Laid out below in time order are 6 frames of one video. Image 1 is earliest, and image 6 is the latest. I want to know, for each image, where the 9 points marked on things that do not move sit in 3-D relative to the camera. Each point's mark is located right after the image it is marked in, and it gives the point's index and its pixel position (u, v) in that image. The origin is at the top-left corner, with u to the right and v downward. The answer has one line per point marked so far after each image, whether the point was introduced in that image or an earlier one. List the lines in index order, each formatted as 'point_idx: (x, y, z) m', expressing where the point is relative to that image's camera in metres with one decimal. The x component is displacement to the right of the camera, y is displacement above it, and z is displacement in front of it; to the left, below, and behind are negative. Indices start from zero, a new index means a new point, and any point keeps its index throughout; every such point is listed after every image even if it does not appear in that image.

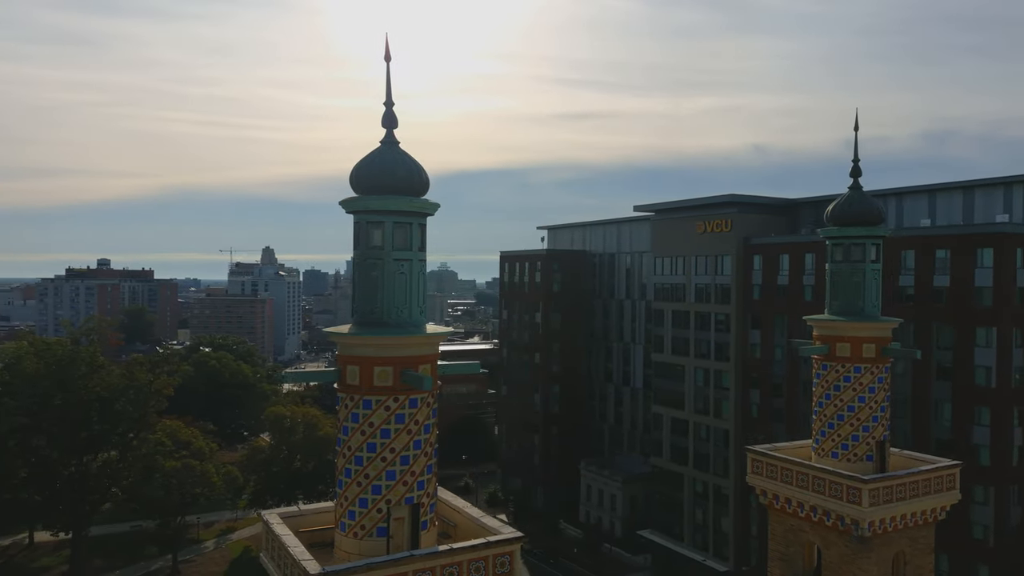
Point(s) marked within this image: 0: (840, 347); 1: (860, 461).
0: (+4.9, -0.9, +11.9) m
1: (+5.1, -2.5, +11.7) m
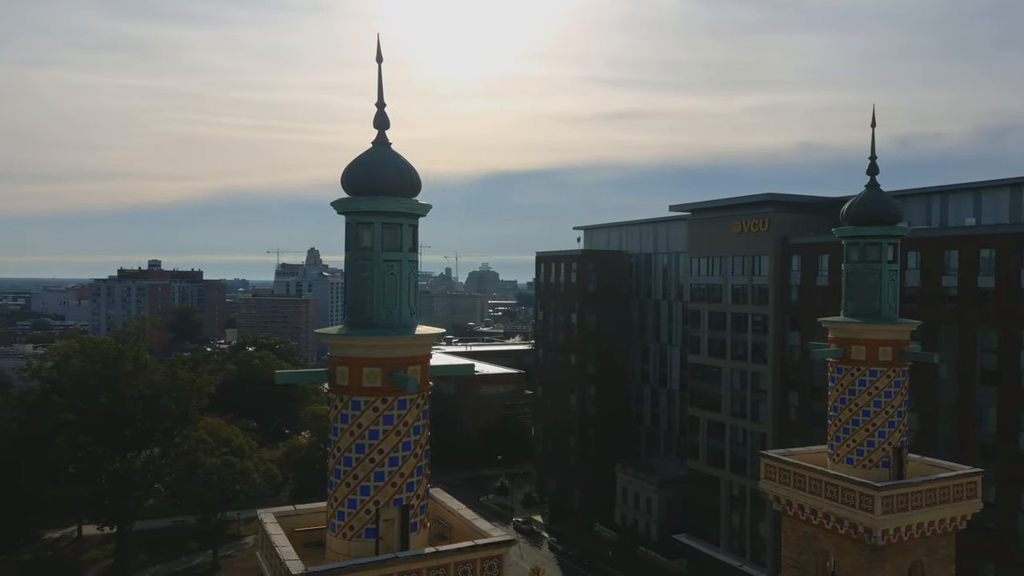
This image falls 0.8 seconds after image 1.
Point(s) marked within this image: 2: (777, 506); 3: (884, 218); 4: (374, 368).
0: (+5.0, -0.9, +11.6) m
1: (+5.2, -2.6, +11.3) m
2: (+4.1, -3.3, +12.2) m
3: (+5.5, +1.0, +11.7) m
4: (-1.4, -0.8, +8.1) m
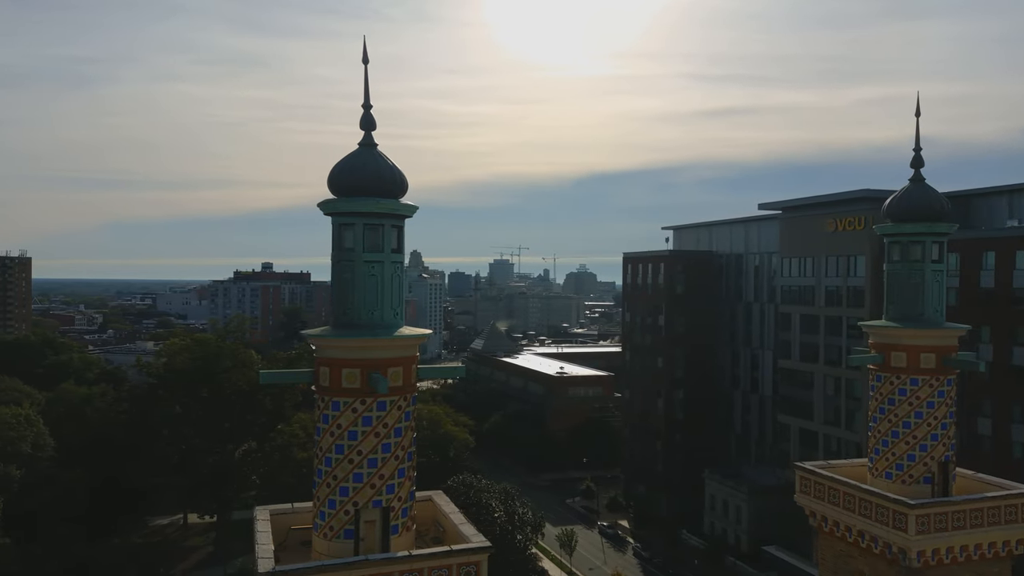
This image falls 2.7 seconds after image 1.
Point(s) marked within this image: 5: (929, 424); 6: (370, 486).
0: (+5.2, -0.9, +10.7) m
1: (+5.3, -2.6, +10.5) m
2: (+4.3, -3.4, +11.4) m
3: (+5.7, +1.0, +10.8) m
4: (-1.6, -0.8, +8.1) m
5: (+5.5, -1.8, +10.5) m
6: (-1.4, -2.0, +8.1) m
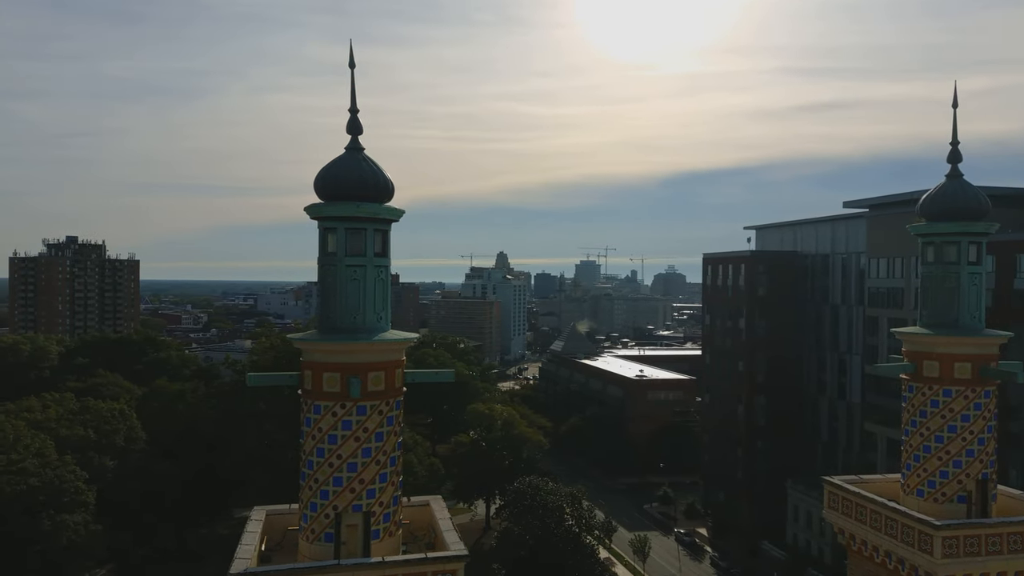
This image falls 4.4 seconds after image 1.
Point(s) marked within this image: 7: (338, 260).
0: (+5.2, -1.0, +10.0) m
1: (+5.4, -2.6, +9.7) m
2: (+4.5, -3.4, +10.8) m
3: (+5.7, +0.9, +10.0) m
4: (-1.8, -0.9, +8.1) m
5: (+5.5, -1.8, +9.7) m
6: (-1.6, -2.1, +8.1) m
7: (-1.8, +0.3, +8.3) m
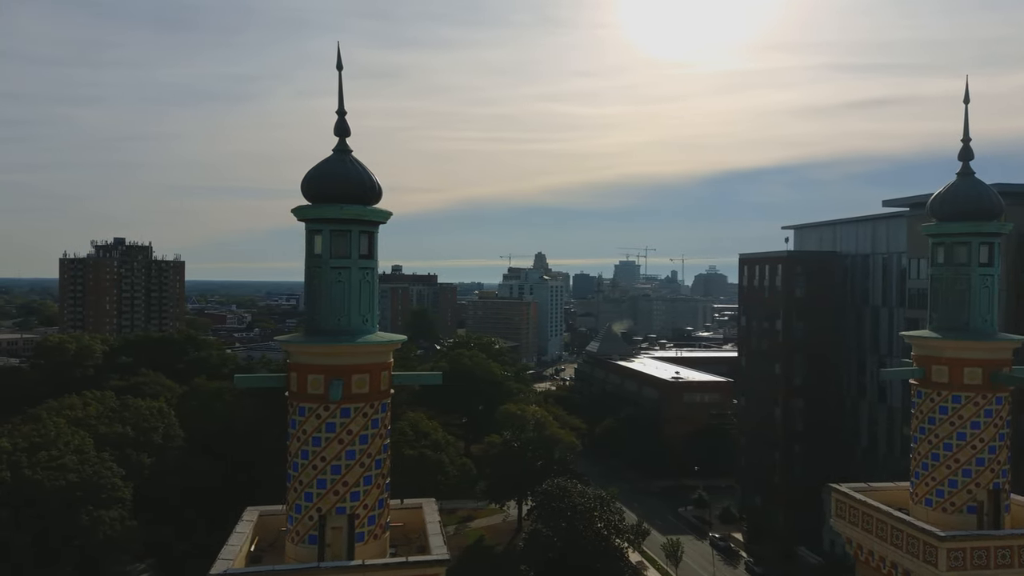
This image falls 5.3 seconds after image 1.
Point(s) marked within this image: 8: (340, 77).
0: (+5.2, -1.0, +9.6) m
1: (+5.3, -2.7, +9.3) m
2: (+4.4, -3.4, +10.4) m
3: (+5.7, +0.9, +9.6) m
4: (-2.0, -0.9, +8.1) m
5: (+5.4, -1.9, +9.3) m
6: (-1.8, -2.1, +8.1) m
7: (-1.9, +0.3, +8.3) m
8: (-2.0, +2.4, +9.1) m
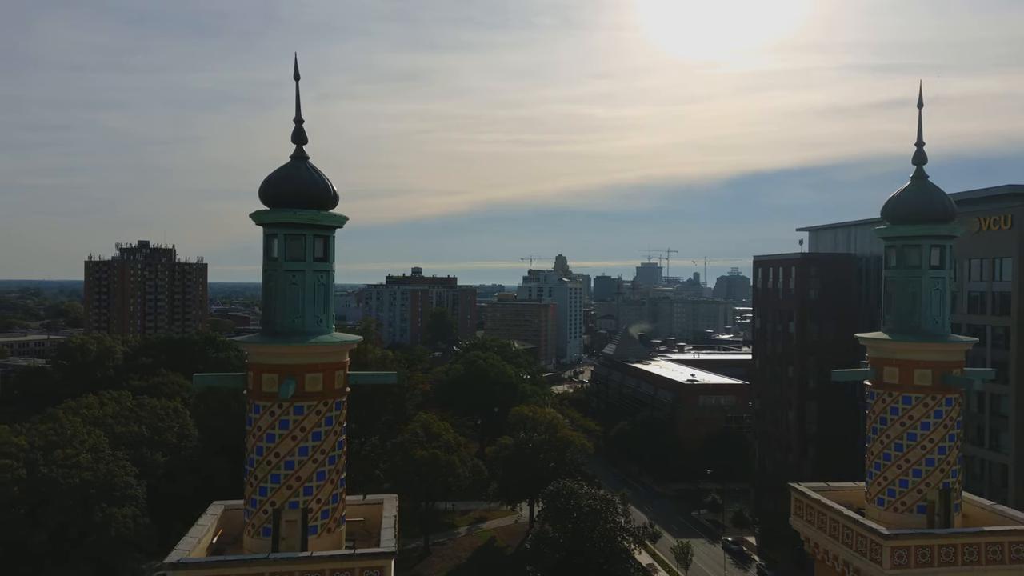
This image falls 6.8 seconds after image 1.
0: (+4.6, -1.0, +9.7) m
1: (+4.7, -2.7, +9.4) m
2: (+3.9, -3.5, +10.6) m
3: (+5.1, +0.9, +9.7) m
4: (-2.5, -0.9, +8.4) m
5: (+4.9, -1.9, +9.4) m
6: (-2.4, -2.1, +8.4) m
7: (-2.5, +0.2, +8.6) m
8: (-2.5, +2.4, +9.4) m
